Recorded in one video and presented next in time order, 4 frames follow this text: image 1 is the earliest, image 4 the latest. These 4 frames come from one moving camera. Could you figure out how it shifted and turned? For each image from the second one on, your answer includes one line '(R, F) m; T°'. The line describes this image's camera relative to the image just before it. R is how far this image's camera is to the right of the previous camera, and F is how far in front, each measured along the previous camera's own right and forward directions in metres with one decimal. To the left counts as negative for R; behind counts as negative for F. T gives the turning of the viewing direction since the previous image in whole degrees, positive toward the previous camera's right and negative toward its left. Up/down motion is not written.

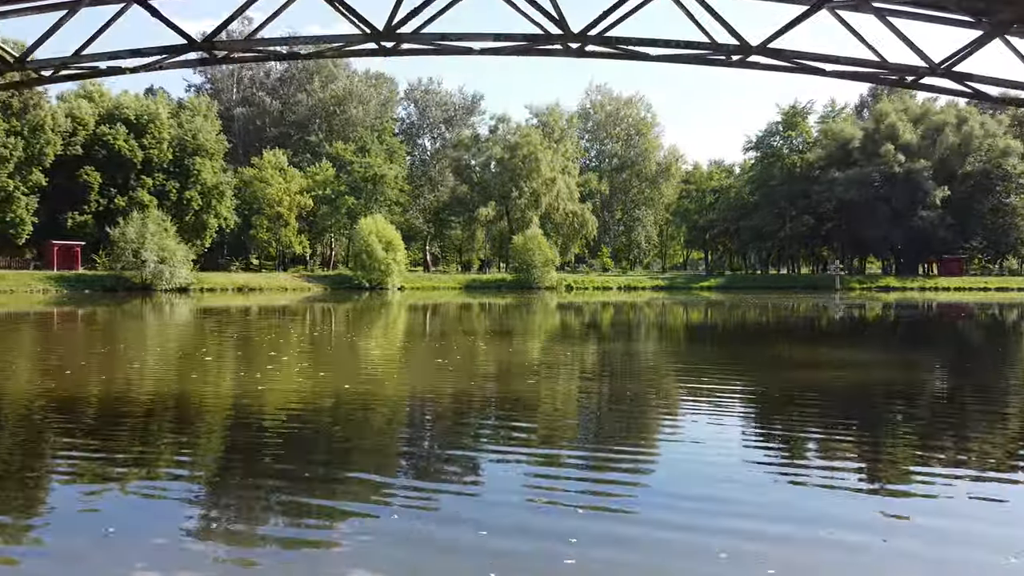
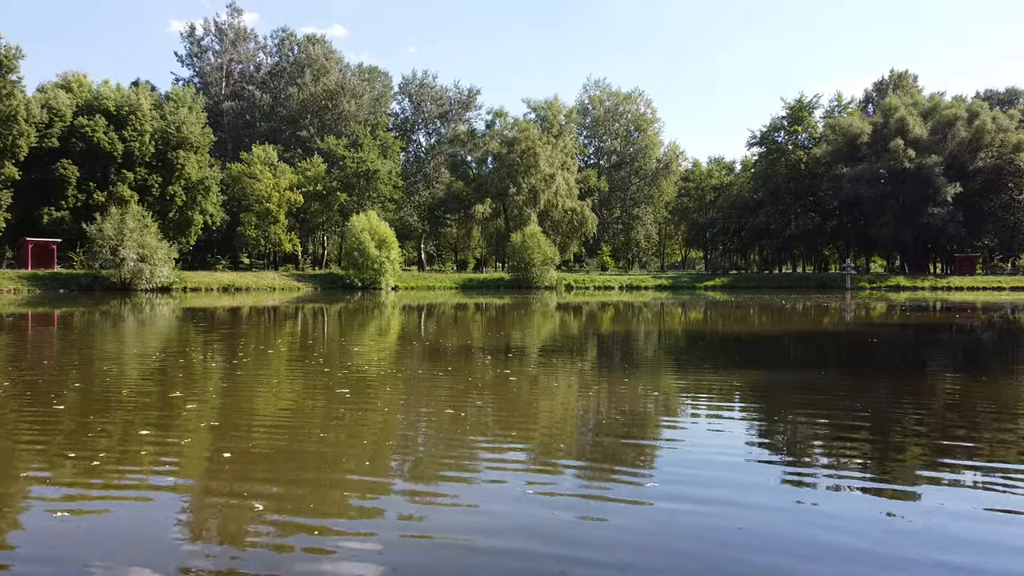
(-0.1, +1.0) m; 0°
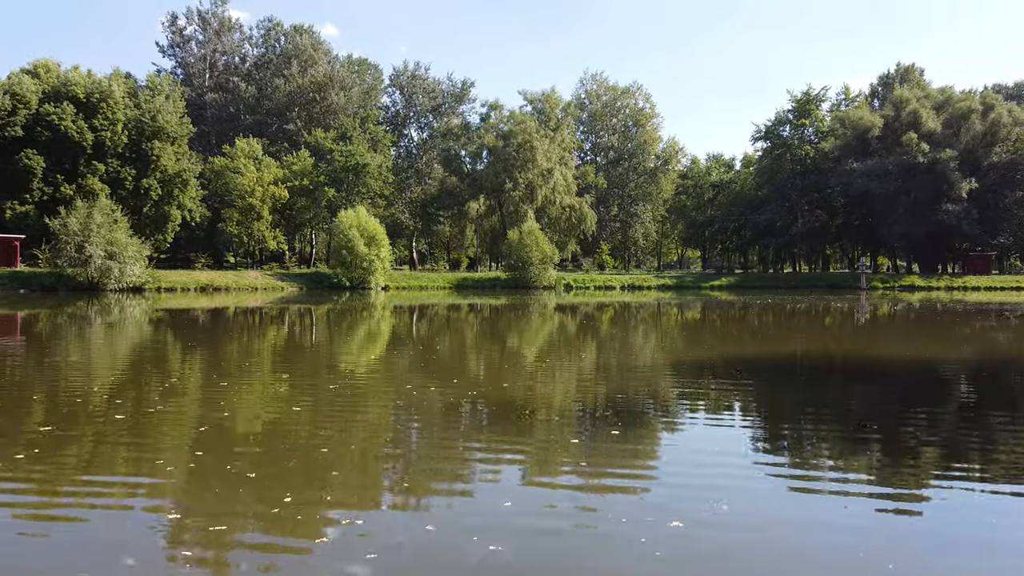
(-0.2, +1.3) m; +1°
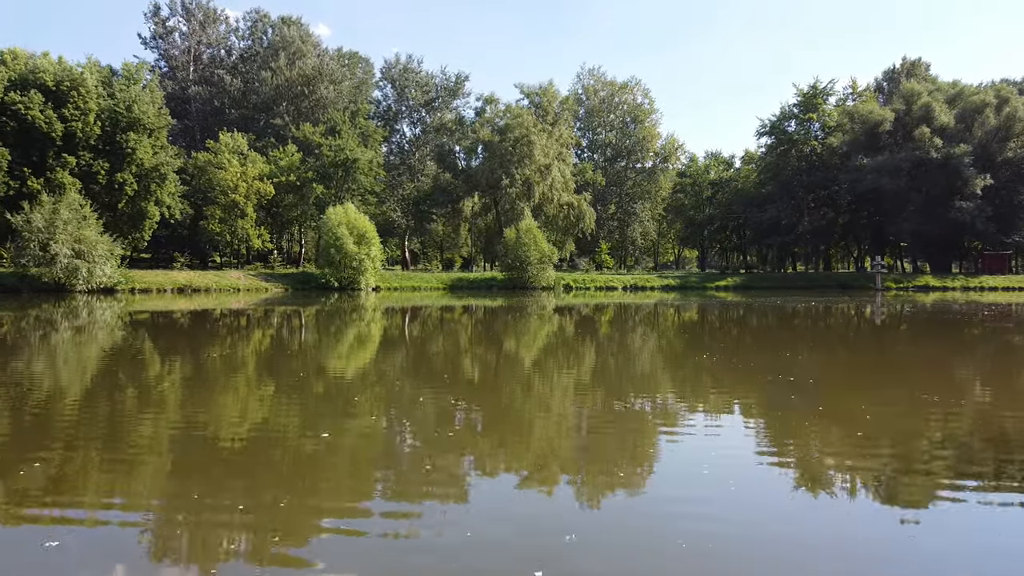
(-0.2, +1.1) m; +1°
